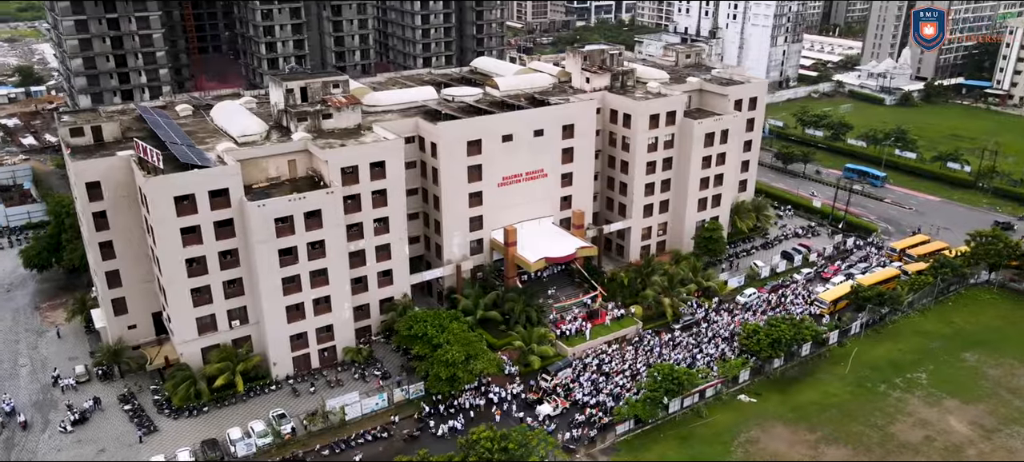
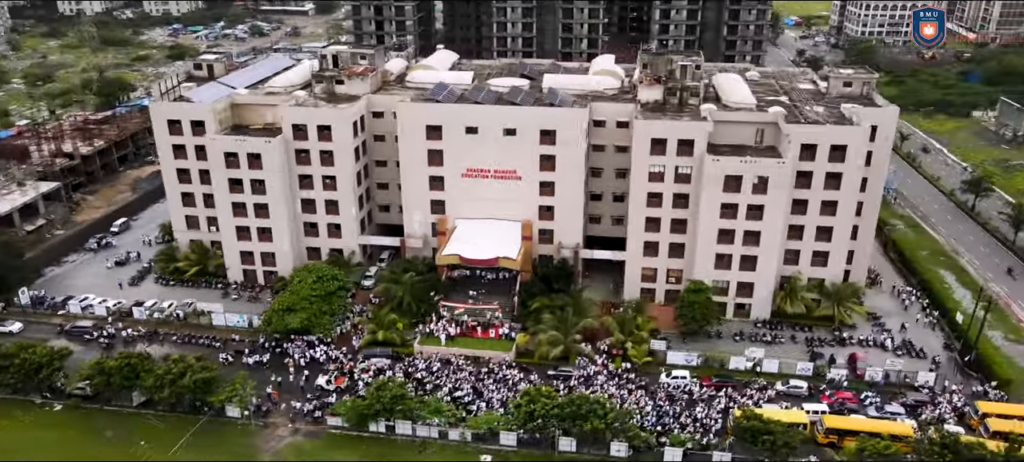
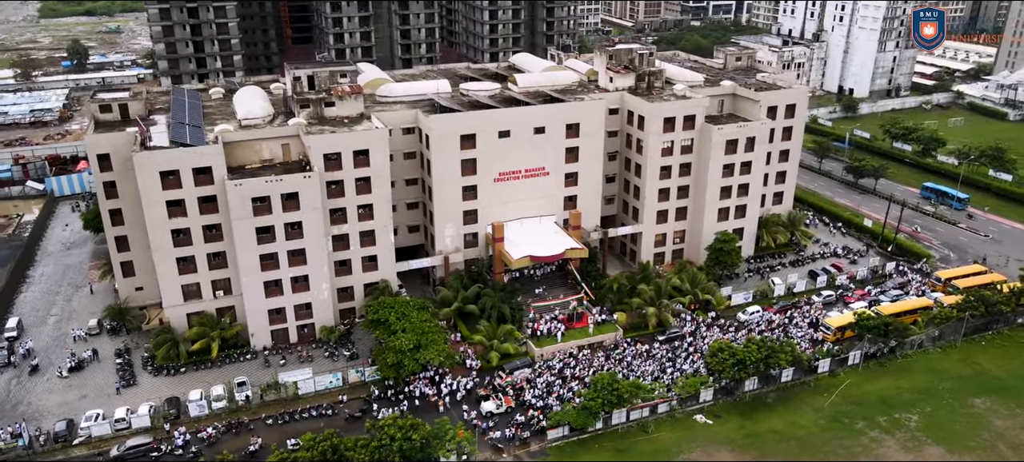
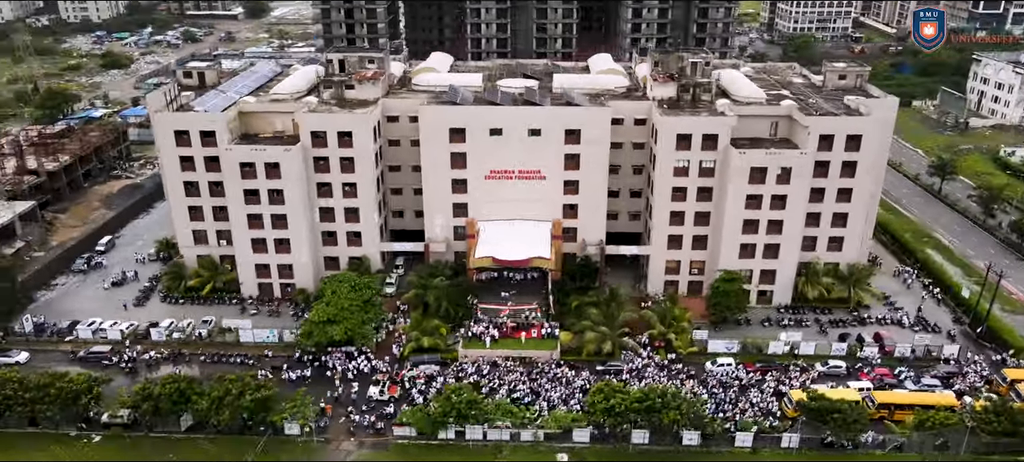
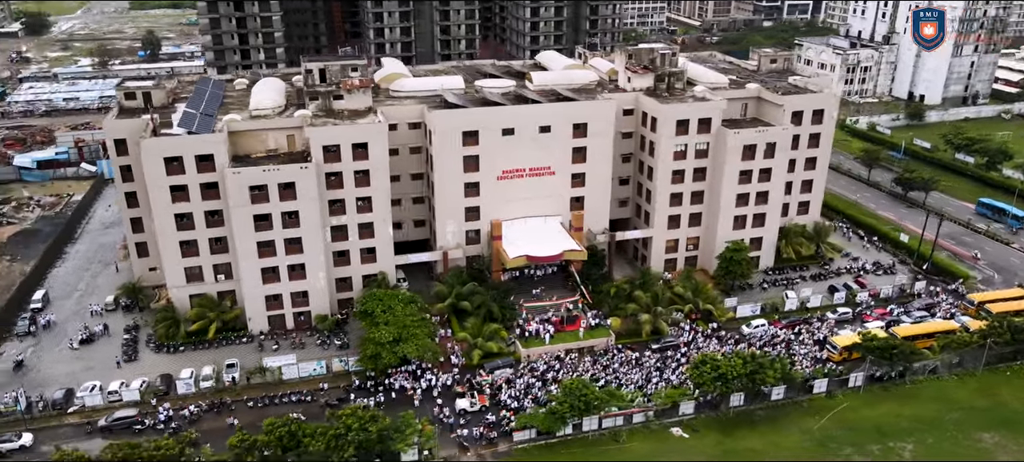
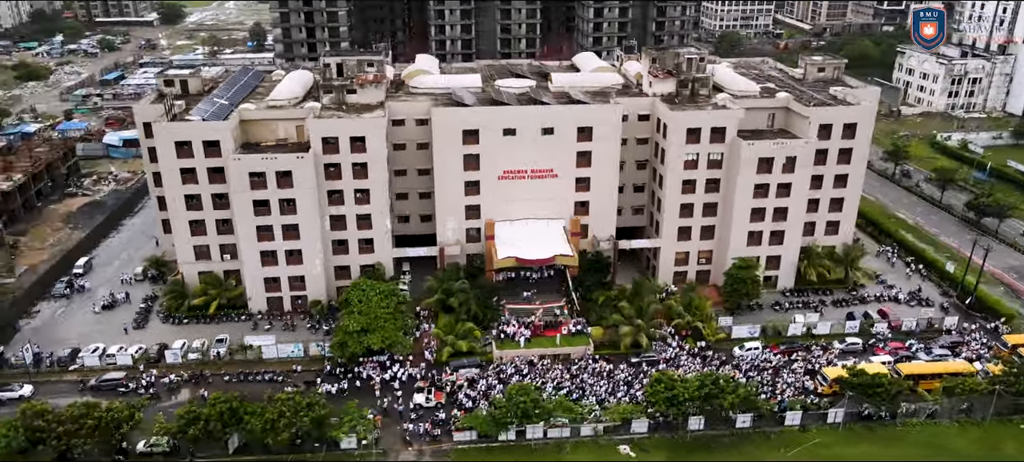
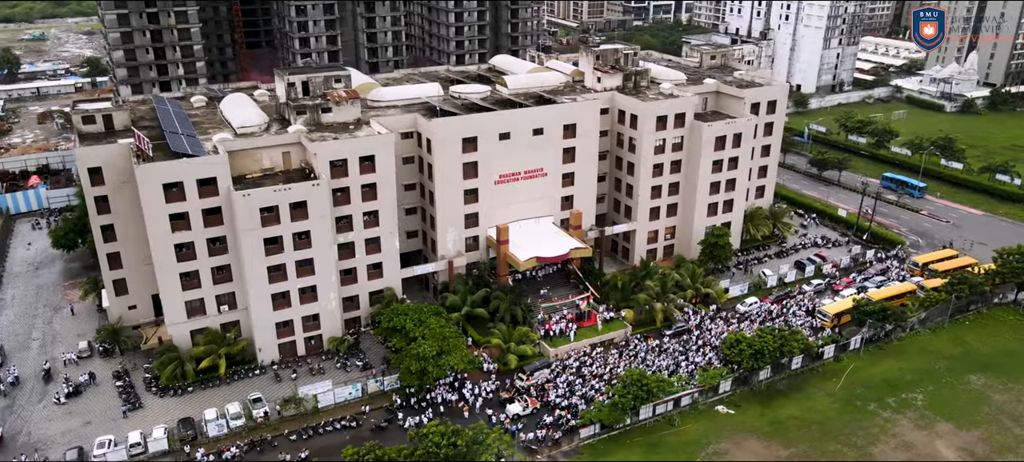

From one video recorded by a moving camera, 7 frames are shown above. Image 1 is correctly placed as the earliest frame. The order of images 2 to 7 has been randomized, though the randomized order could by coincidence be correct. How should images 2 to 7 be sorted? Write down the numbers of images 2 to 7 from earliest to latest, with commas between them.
7, 3, 5, 6, 4, 2
